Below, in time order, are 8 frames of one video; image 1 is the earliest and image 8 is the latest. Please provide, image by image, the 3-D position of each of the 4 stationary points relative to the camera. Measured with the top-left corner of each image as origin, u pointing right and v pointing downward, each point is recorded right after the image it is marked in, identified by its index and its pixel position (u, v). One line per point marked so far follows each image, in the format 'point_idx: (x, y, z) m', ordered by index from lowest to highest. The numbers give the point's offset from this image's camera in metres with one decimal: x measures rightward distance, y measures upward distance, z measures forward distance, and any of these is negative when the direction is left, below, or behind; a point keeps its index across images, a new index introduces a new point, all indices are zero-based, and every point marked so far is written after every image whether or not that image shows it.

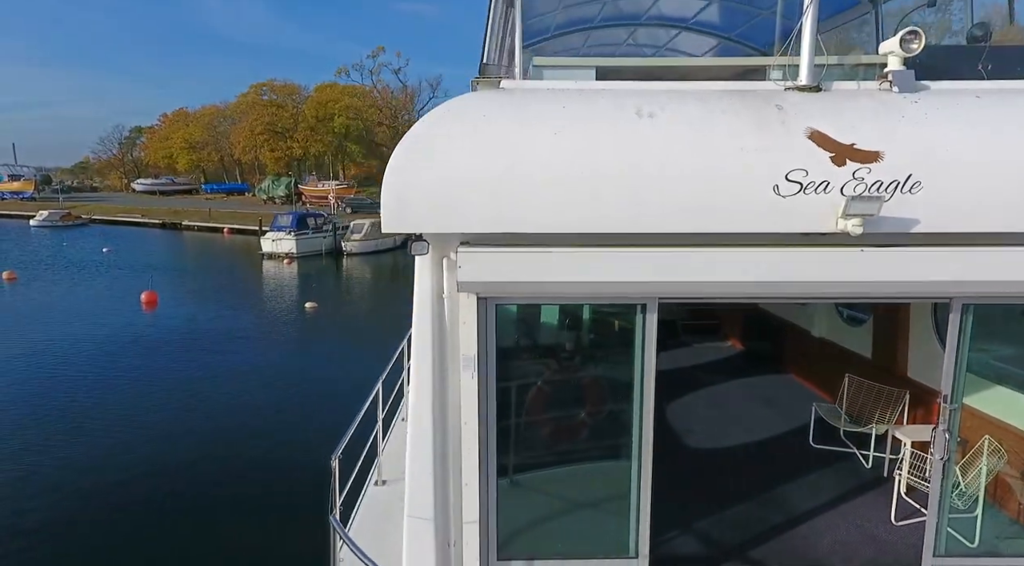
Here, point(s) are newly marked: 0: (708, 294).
0: (+0.9, 0.0, +2.9) m
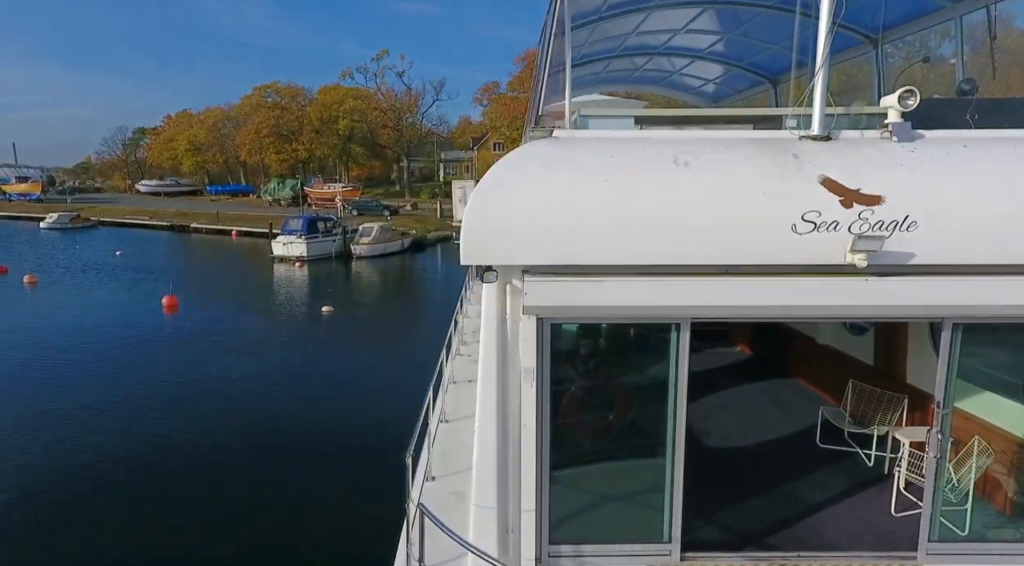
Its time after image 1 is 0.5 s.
0: (+1.2, -0.1, +3.3) m
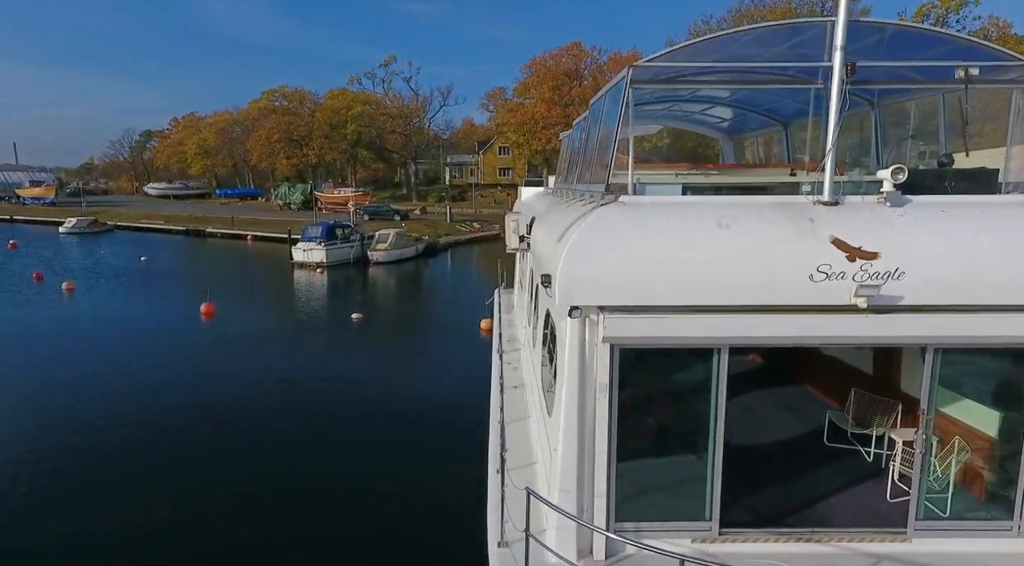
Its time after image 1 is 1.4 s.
0: (+1.7, -0.3, +4.3) m
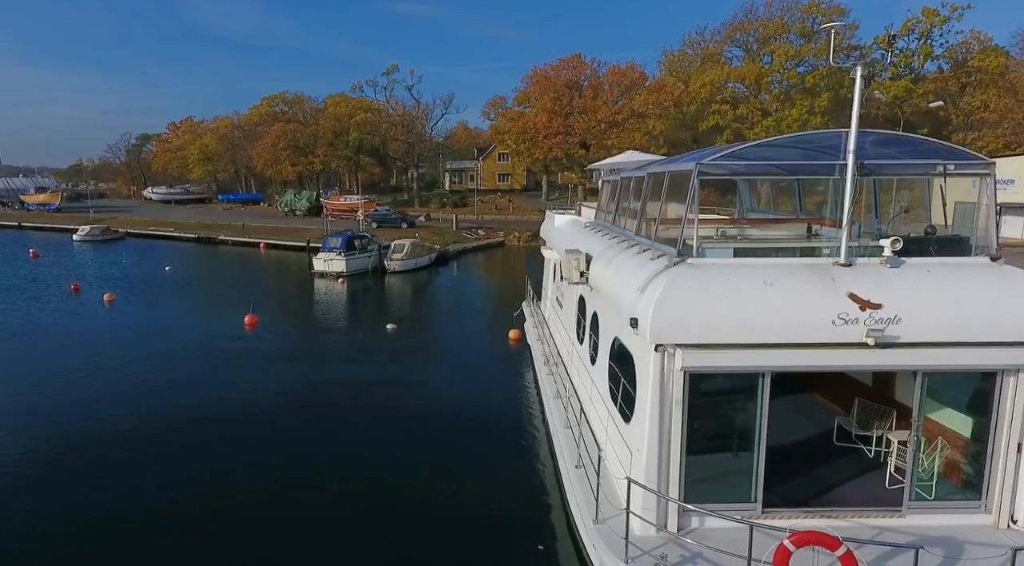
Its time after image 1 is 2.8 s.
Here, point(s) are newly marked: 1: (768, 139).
0: (+2.5, -0.7, +5.8) m
1: (+2.7, +1.3, +6.7) m
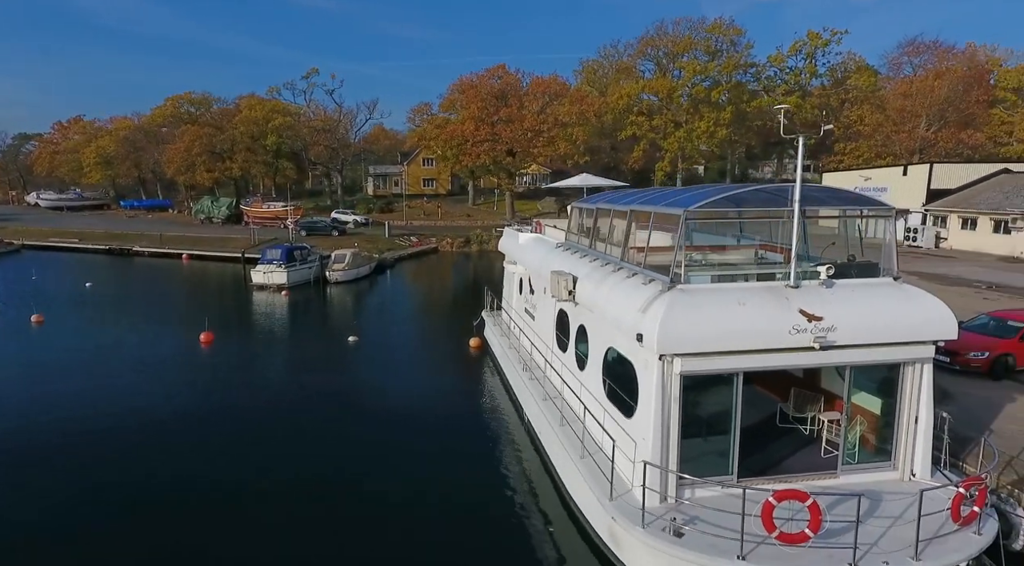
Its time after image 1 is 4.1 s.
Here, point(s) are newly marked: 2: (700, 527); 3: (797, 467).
0: (+2.9, -0.9, +7.5) m
1: (+2.9, +1.1, +8.5) m
2: (+2.0, -2.6, +7.2) m
3: (+3.6, -2.3, +8.5) m
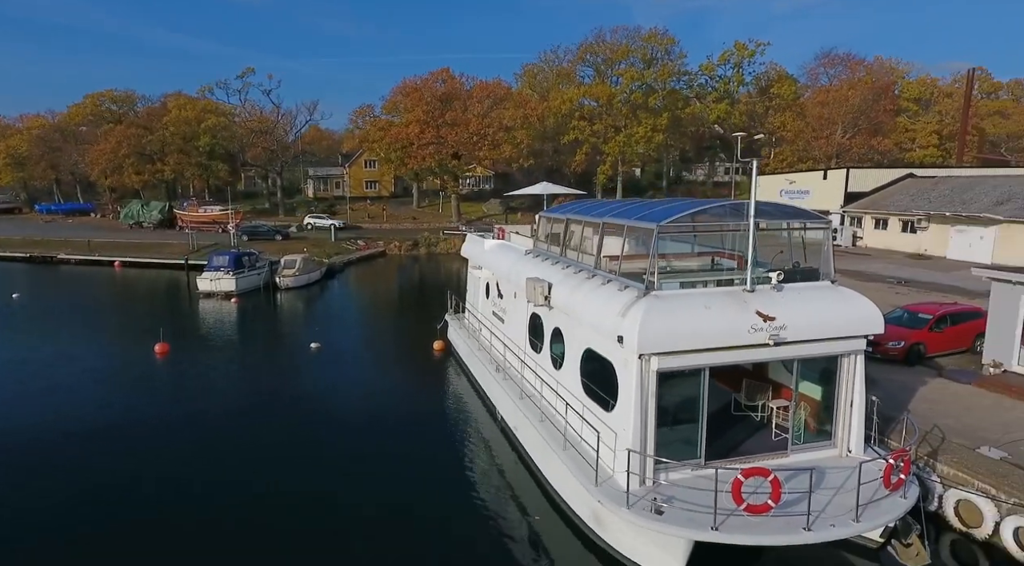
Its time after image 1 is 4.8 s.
0: (+2.8, -1.0, +8.6) m
1: (+2.7, +1.0, +9.6) m
2: (+2.0, -2.7, +8.2) m
3: (+3.5, -2.4, +9.7) m
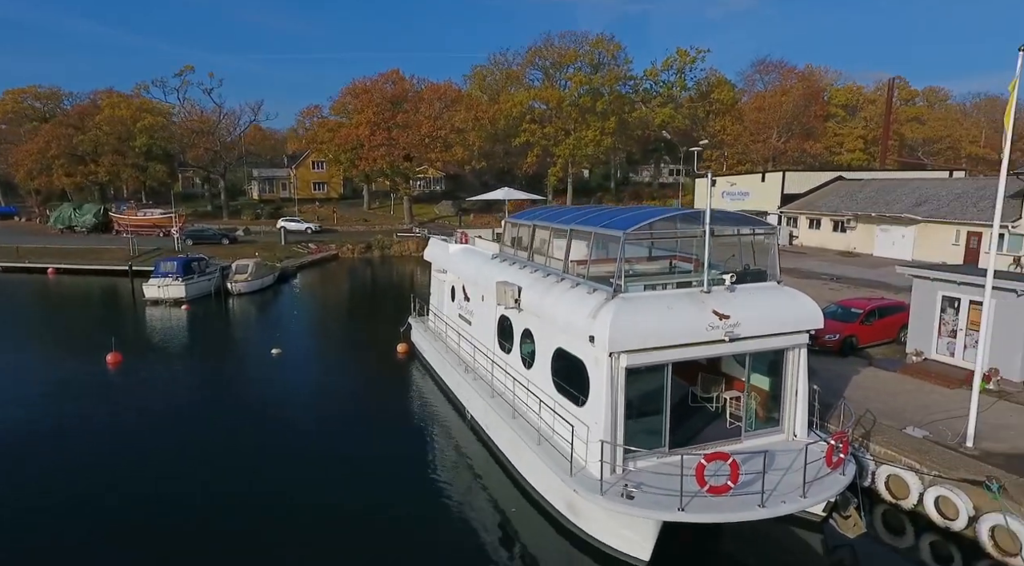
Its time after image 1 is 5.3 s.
0: (+2.5, -1.0, +9.4) m
1: (+2.3, +1.0, +10.4) m
2: (+1.8, -2.7, +9.0) m
3: (+3.1, -2.4, +10.6) m
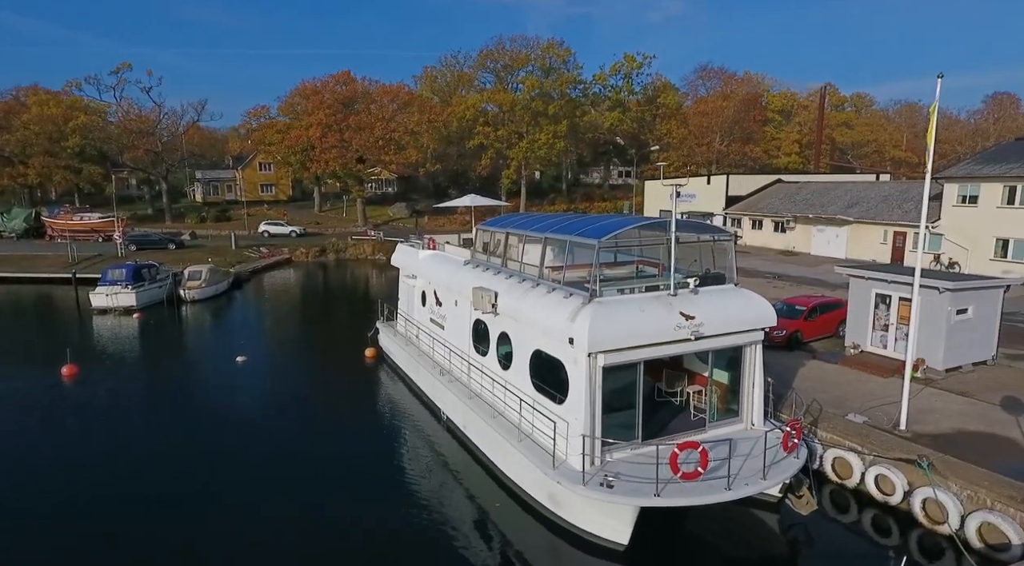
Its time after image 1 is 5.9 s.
0: (+2.3, -1.1, +10.3) m
1: (+2.0, +0.9, +11.2) m
2: (+1.6, -2.8, +9.7) m
3: (+2.8, -2.5, +11.4) m
